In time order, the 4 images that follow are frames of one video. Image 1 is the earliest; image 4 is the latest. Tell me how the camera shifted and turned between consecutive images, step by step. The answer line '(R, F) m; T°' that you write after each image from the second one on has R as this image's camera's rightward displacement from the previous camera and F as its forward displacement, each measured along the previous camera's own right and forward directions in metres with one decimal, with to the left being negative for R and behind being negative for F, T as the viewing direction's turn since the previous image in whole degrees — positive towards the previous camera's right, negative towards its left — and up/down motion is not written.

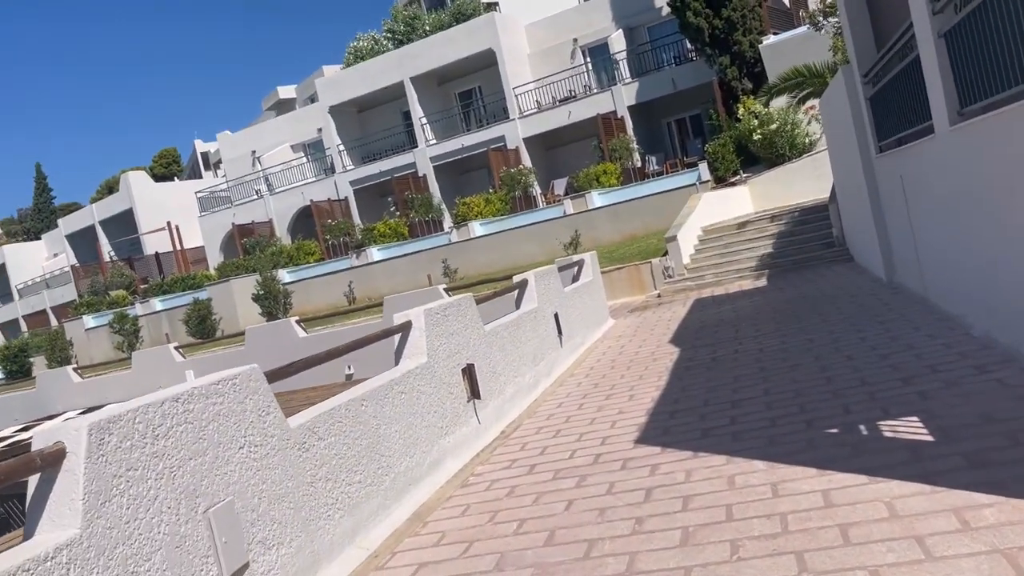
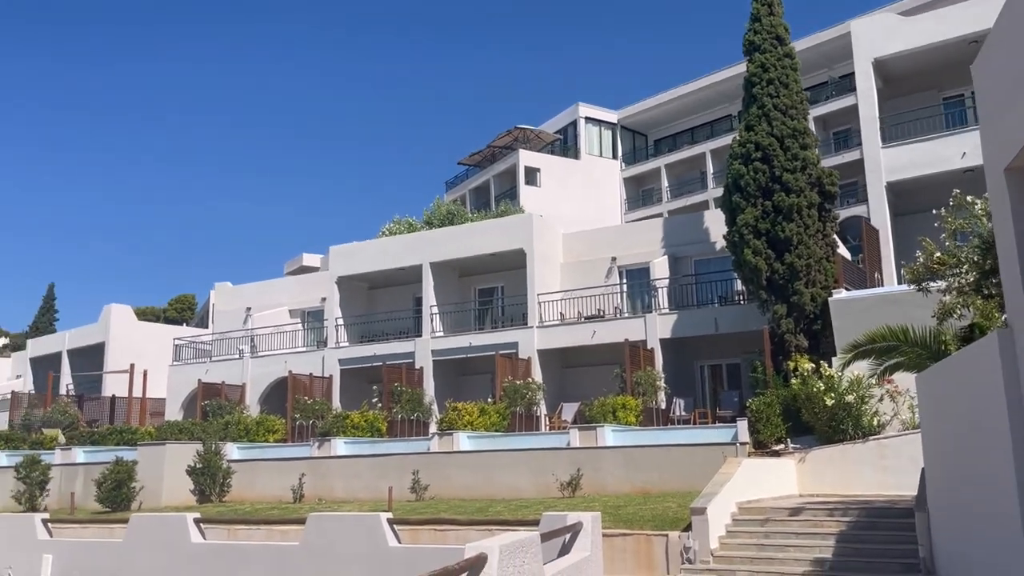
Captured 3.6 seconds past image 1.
(+0.2, +3.5) m; -2°
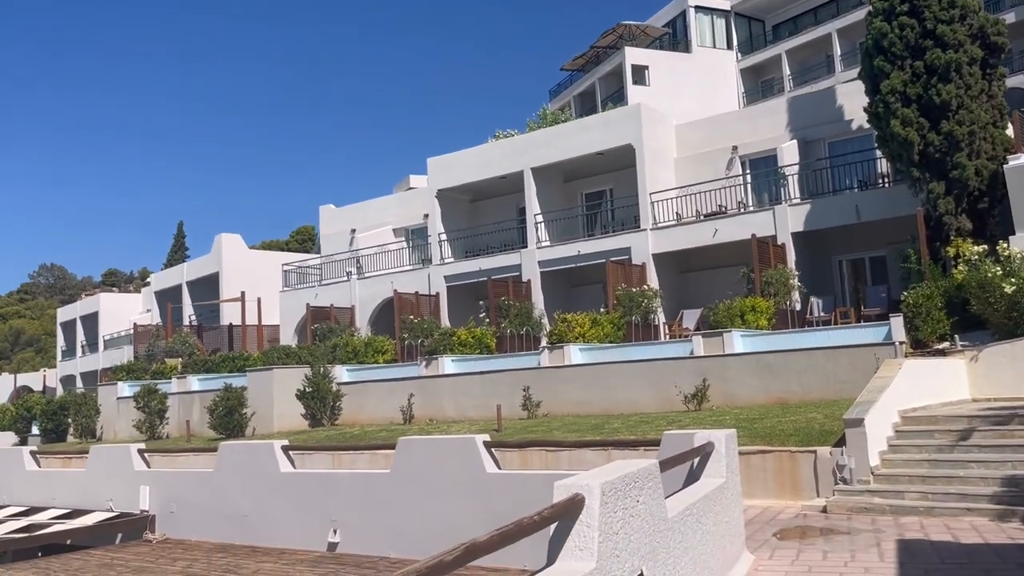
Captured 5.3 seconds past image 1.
(+0.1, +1.8) m; -8°
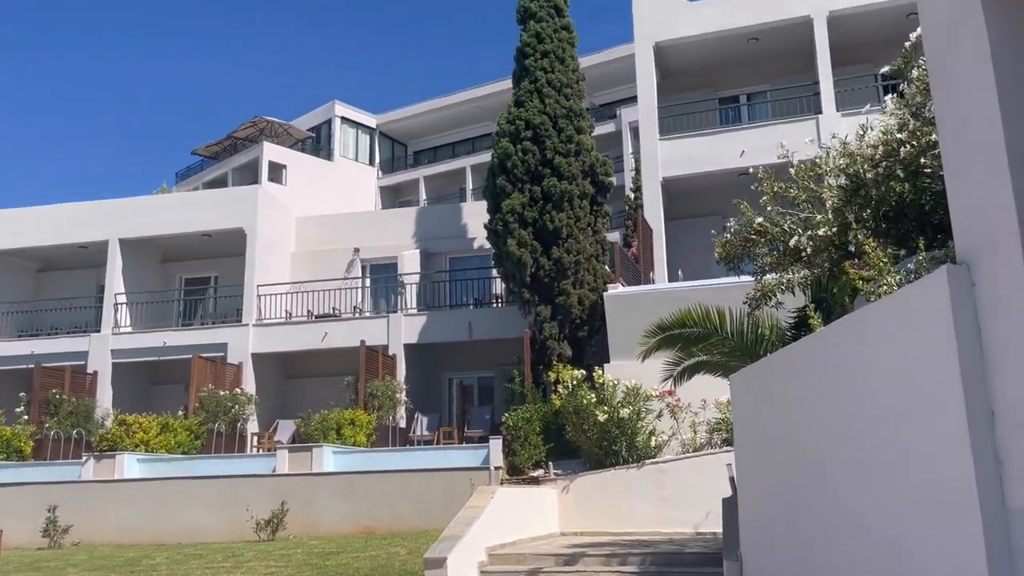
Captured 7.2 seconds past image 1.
(+1.1, +2.0) m; +24°
